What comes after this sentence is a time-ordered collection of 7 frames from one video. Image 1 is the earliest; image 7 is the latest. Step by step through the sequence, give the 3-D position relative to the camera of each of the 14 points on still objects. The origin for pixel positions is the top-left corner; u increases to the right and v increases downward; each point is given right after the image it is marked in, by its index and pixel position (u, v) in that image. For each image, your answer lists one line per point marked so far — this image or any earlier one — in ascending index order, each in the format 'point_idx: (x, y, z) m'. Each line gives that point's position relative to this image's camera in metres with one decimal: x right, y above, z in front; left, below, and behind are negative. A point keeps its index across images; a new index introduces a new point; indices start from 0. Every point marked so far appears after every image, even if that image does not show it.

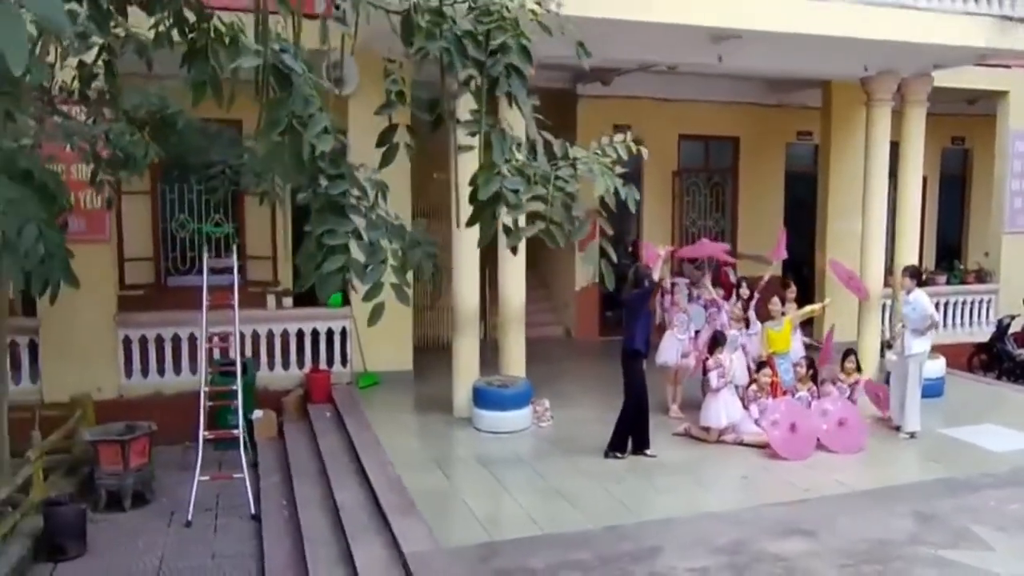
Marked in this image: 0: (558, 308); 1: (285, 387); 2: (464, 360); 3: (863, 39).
0: (+0.6, -0.3, +11.2) m
1: (-2.2, -0.9, +8.0) m
2: (-0.4, -0.6, +7.4) m
3: (+3.1, +2.2, +7.5) m
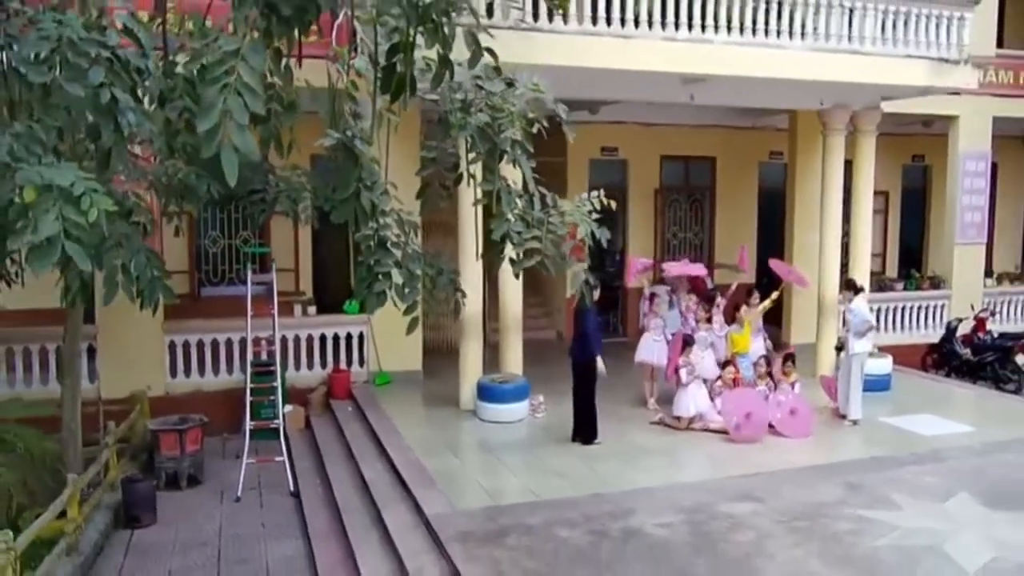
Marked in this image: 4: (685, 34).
0: (+0.6, -0.4, +12.3) m
1: (-2.2, -1.0, +9.1) m
2: (-0.4, -0.7, +8.5) m
3: (+3.1, +2.1, +8.6) m
4: (+1.7, +2.4, +8.1) m
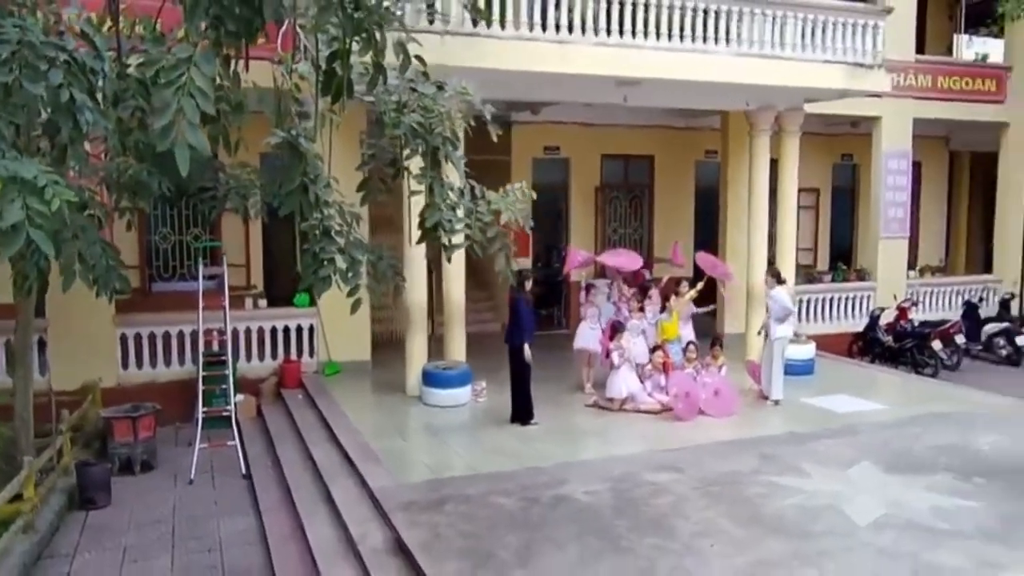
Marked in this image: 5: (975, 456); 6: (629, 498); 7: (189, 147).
0: (-0.2, -0.3, +12.8) m
1: (-2.8, -1.0, +9.4) m
2: (-1.0, -0.7, +8.8) m
3: (+2.5, +2.2, +9.2) m
4: (+1.1, +2.5, +8.6) m
5: (+3.7, -1.3, +6.7) m
6: (+0.8, -1.4, +5.8) m
7: (-1.1, +0.5, +2.8) m
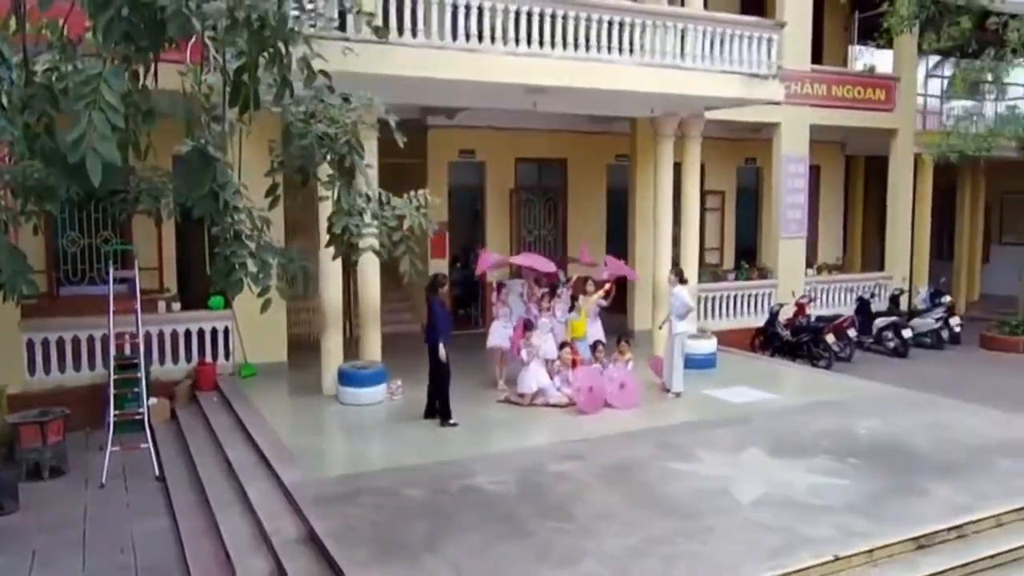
0: (-1.5, -0.3, +13.0) m
1: (-3.7, -1.0, +9.4) m
2: (-1.9, -0.7, +9.0) m
3: (+1.5, +2.3, +9.7) m
4: (+0.1, +2.5, +8.9) m
5: (+2.9, -1.3, +7.3) m
6: (+0.1, -1.4, +6.1) m
7: (-1.5, +0.5, +3.0) m
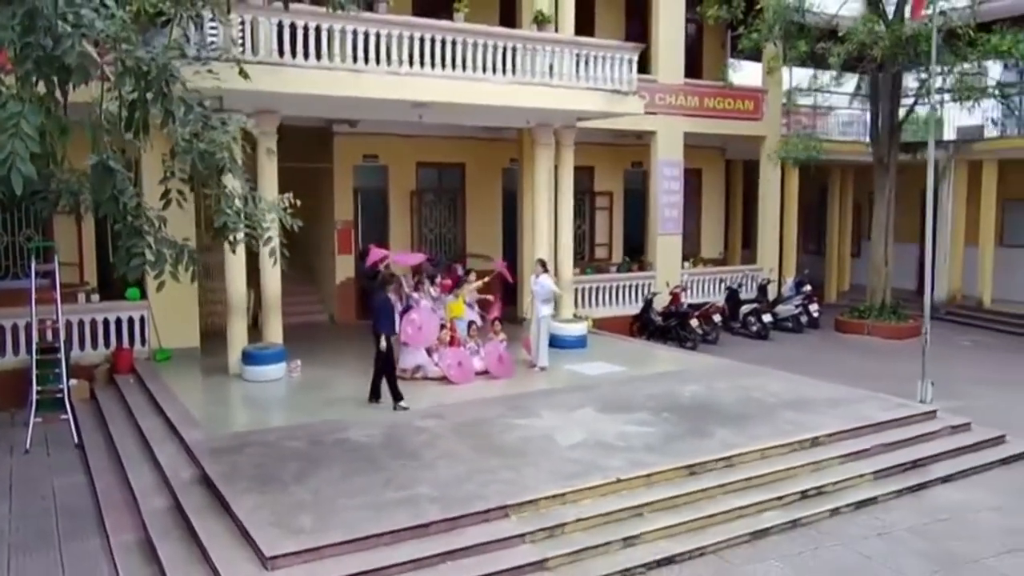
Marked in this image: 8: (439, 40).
0: (-3.2, -0.2, +14.1) m
1: (-5.1, -0.9, +10.4) m
2: (-3.3, -0.6, +10.1) m
3: (0.0, +2.4, +11.0) m
4: (-1.3, +2.6, +10.2) m
5: (+1.7, -1.2, +8.8) m
6: (-1.0, -1.3, +7.4) m
7: (-2.4, +0.6, +4.2) m
8: (-0.9, +3.1, +10.5) m
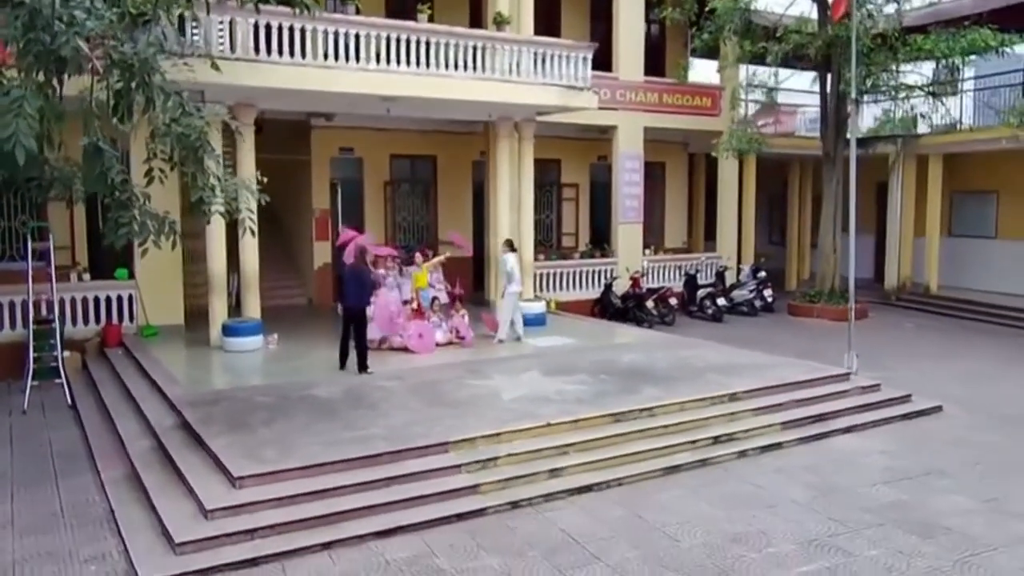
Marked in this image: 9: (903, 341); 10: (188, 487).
0: (-3.7, +0.1, +15.0) m
1: (-5.7, -0.6, +11.2) m
2: (-3.8, -0.3, +11.0) m
3: (-0.5, +2.7, +11.9) m
4: (-1.8, +2.9, +11.1) m
5: (+1.2, -0.9, +9.7) m
6: (-1.5, -1.0, +8.3) m
7: (-2.9, +0.8, +5.1) m
8: (-1.4, +3.3, +11.4) m
9: (+6.8, -0.9, +14.6) m
10: (-2.3, -1.4, +6.1) m
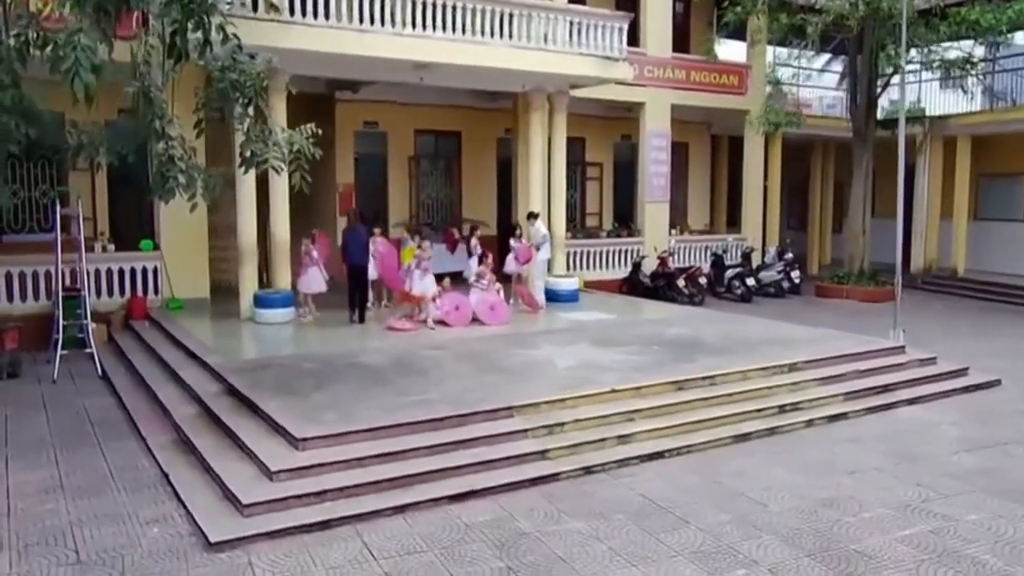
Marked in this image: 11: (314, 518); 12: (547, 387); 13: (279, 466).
0: (-3.2, +0.5, +14.7) m
1: (-5.2, -0.3, +10.9) m
2: (-3.3, +0.1, +10.7) m
3: (0.0, +3.0, +11.6) m
4: (-1.3, +3.3, +10.8) m
5: (+1.7, -0.5, +9.4) m
6: (-1.0, -0.7, +8.0) m
7: (-2.4, +1.2, +4.7) m
8: (-0.9, +3.7, +11.0) m
9: (+7.2, -0.6, +14.4) m
10: (-1.8, -1.1, +5.8) m
11: (-1.2, -1.4, +5.0) m
12: (+0.3, -0.8, +7.1) m
13: (-1.5, -1.1, +5.4) m
